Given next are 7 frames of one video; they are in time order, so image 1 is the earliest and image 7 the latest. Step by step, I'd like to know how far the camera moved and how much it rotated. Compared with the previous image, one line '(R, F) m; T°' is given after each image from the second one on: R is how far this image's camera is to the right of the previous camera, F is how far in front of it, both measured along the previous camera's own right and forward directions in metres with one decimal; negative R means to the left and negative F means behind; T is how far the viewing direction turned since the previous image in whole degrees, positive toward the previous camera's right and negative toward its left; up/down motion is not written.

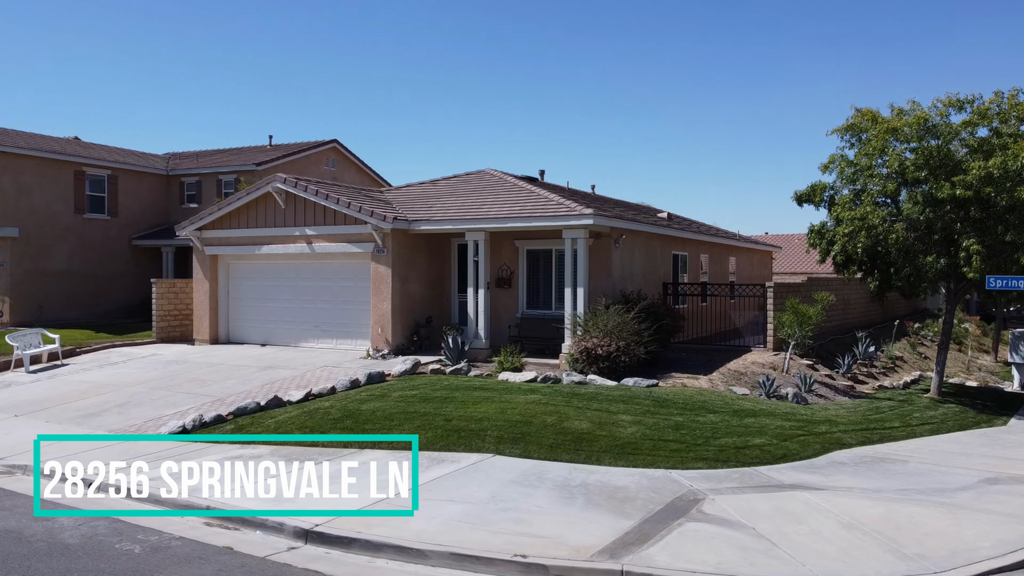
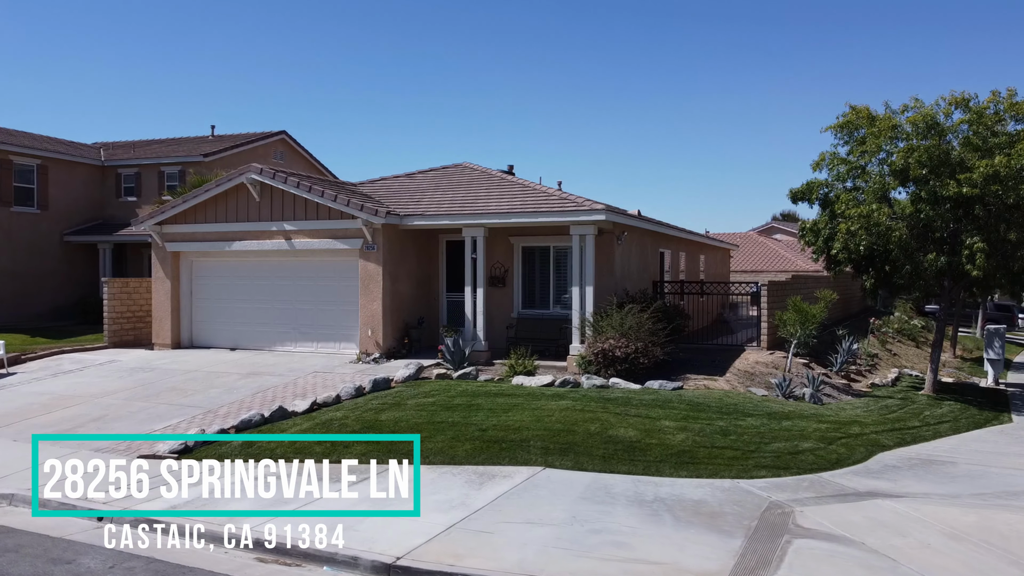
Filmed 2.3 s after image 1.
(-1.5, +0.8) m; +6°
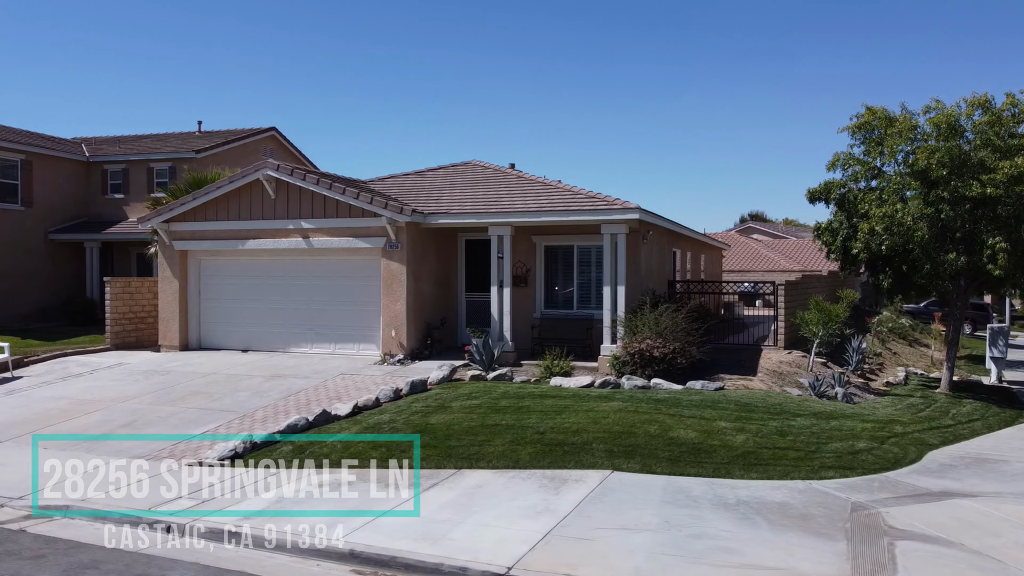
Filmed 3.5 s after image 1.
(-1.1, +0.2) m; +3°
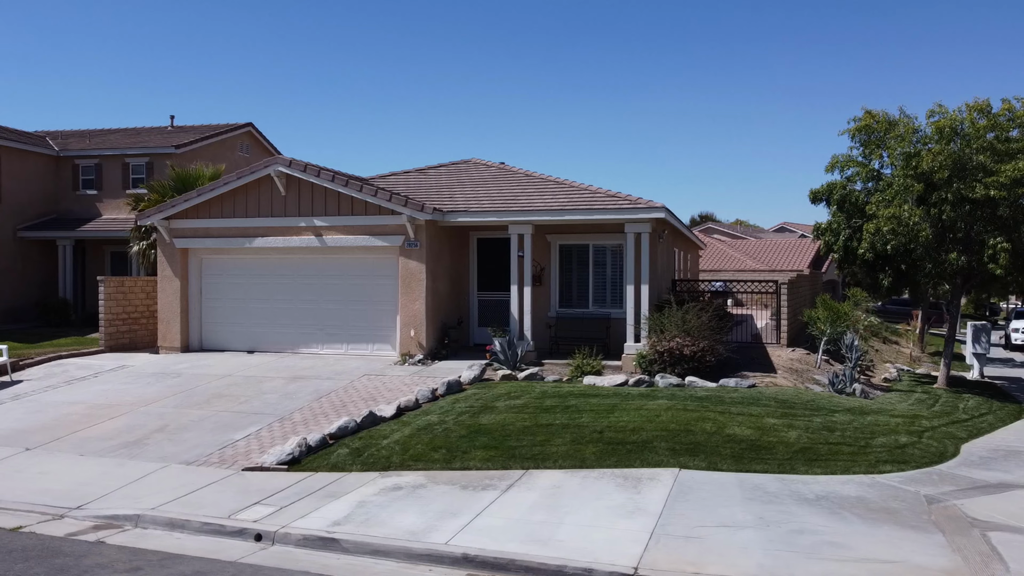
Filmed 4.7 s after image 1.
(-1.3, +0.1) m; +4°
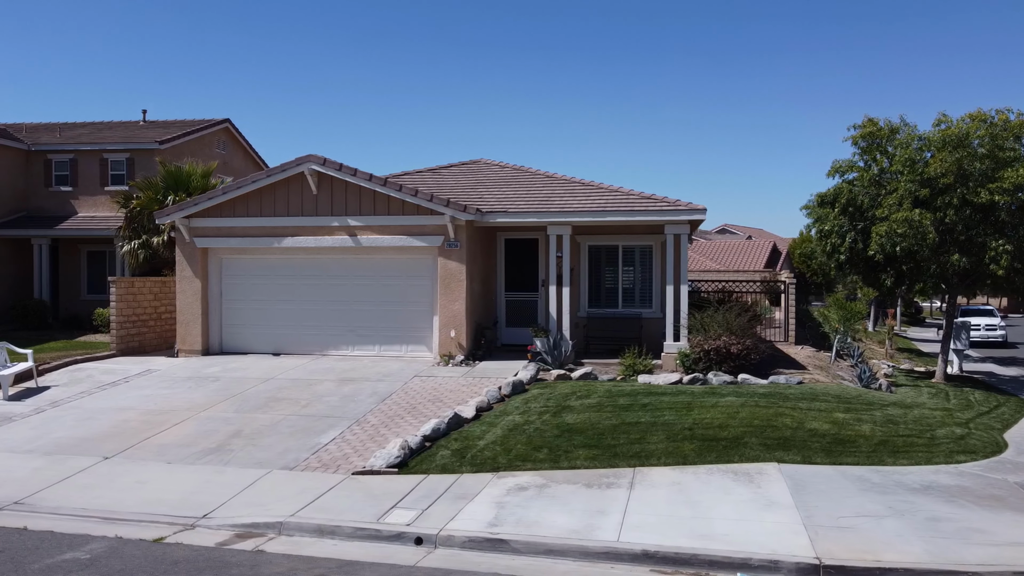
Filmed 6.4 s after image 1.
(-2.0, 0.0) m; +5°
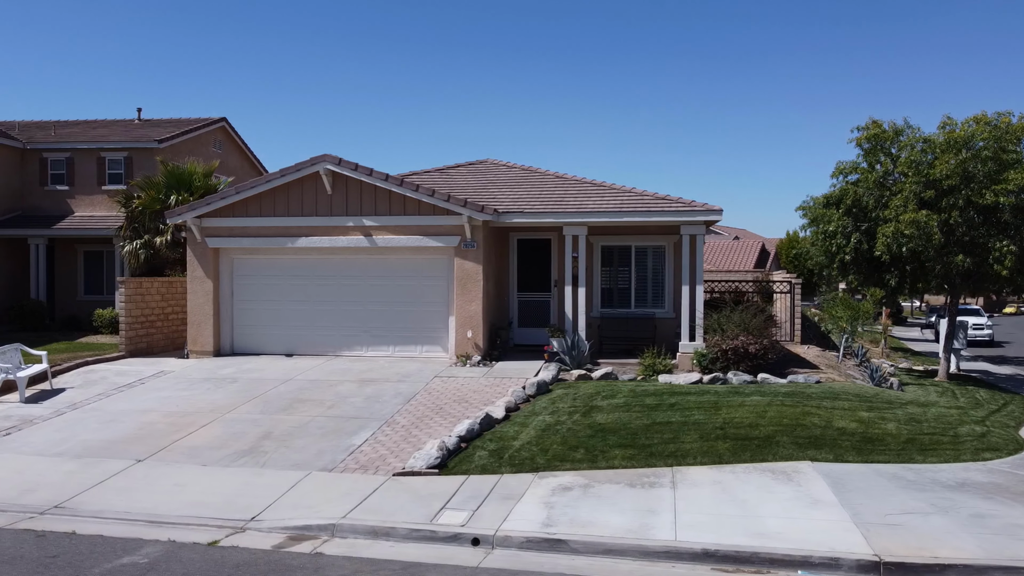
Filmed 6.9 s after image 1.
(-0.6, 0.0) m; +1°
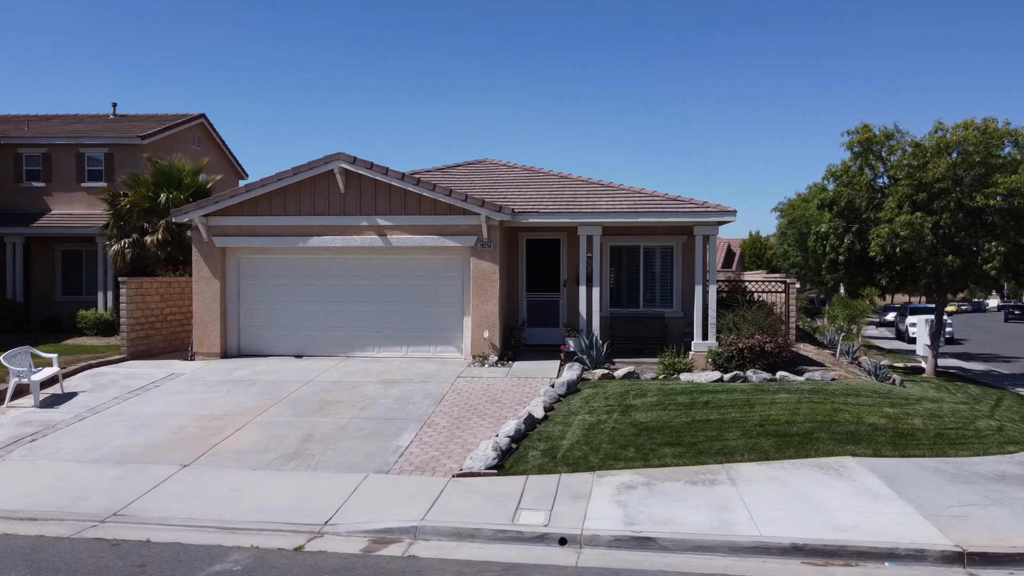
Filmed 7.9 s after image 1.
(-1.1, 0.0) m; +4°
